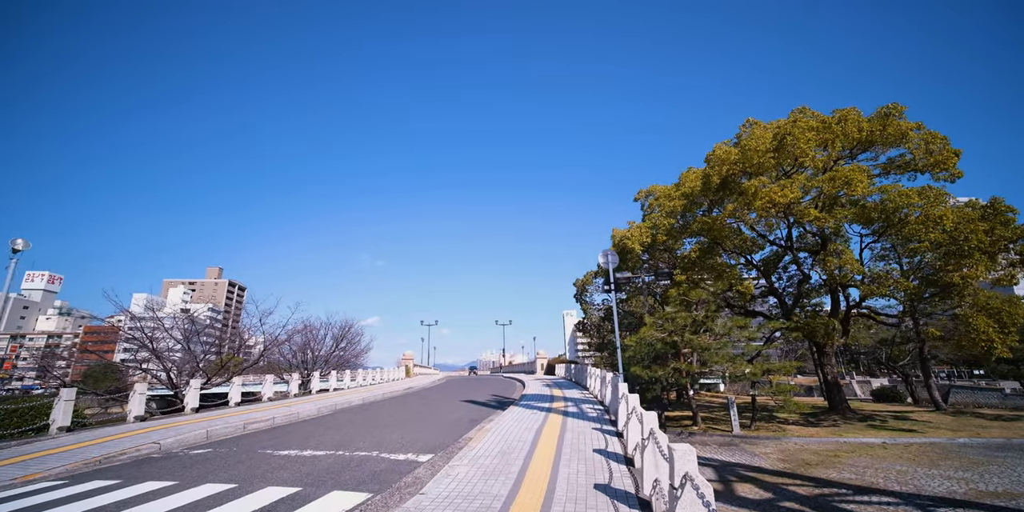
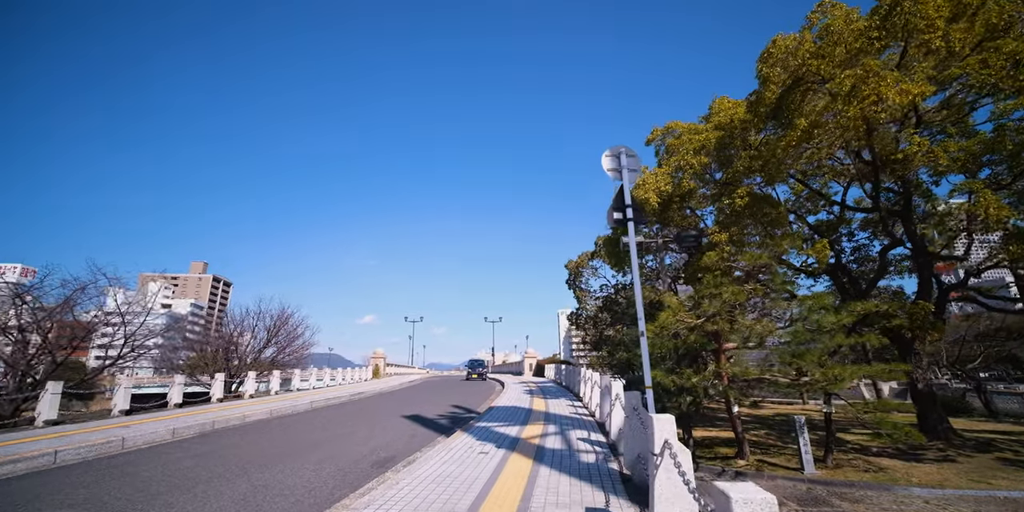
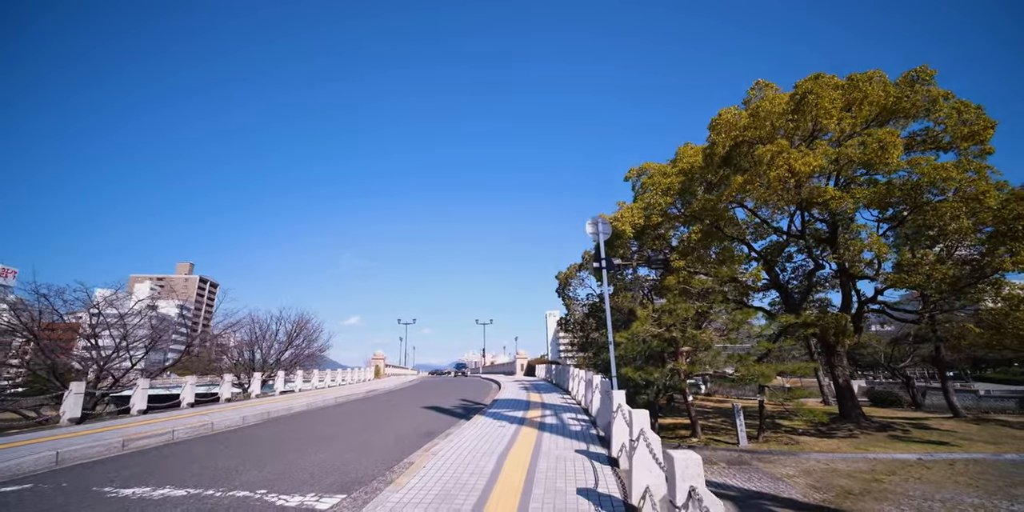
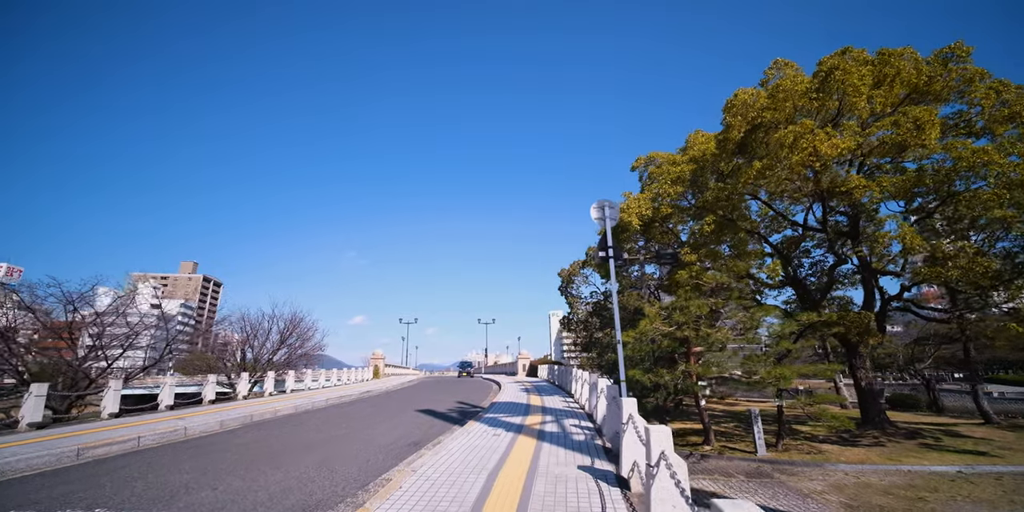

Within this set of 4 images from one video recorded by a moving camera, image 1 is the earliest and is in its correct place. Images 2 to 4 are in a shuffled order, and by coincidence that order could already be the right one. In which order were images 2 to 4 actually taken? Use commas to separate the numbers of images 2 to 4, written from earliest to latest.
3, 4, 2
